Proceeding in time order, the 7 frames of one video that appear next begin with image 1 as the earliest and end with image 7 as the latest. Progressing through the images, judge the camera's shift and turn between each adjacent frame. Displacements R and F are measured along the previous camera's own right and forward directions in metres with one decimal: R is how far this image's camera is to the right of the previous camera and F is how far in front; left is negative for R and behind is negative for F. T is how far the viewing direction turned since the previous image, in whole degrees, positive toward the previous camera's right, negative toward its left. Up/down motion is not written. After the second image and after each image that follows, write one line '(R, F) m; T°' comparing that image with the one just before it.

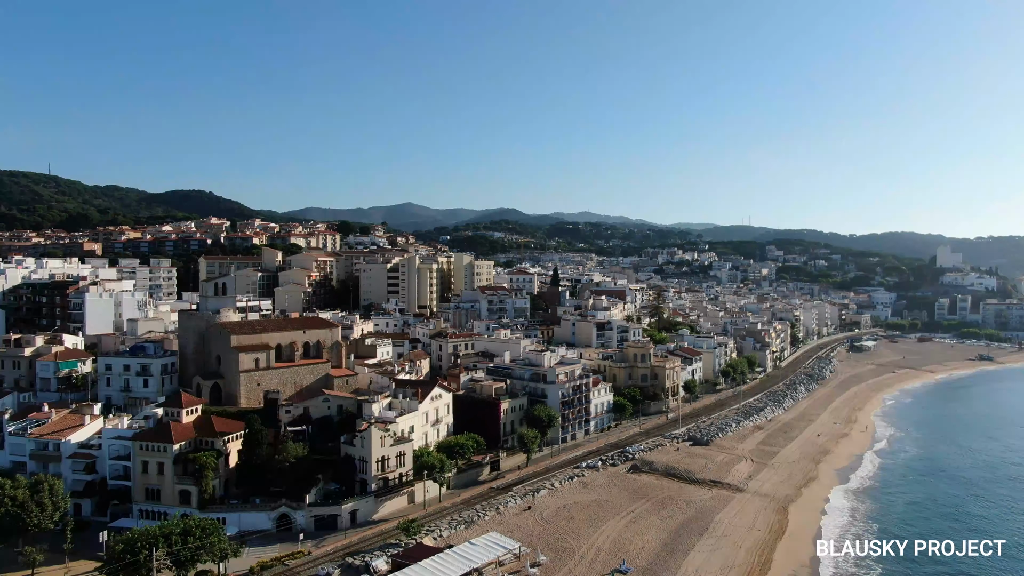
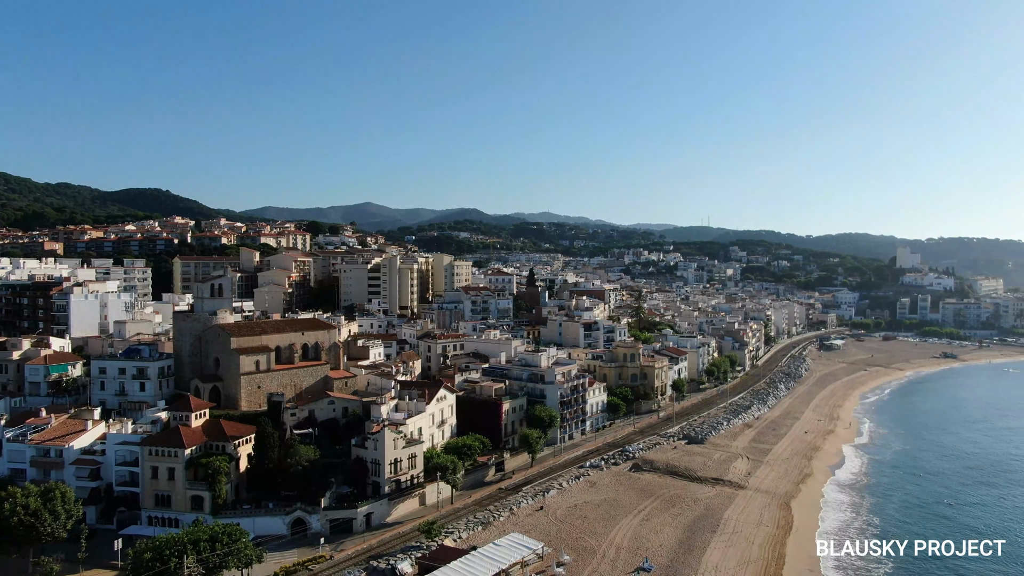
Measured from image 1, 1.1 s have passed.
(-1.9, 0.0) m; +3°
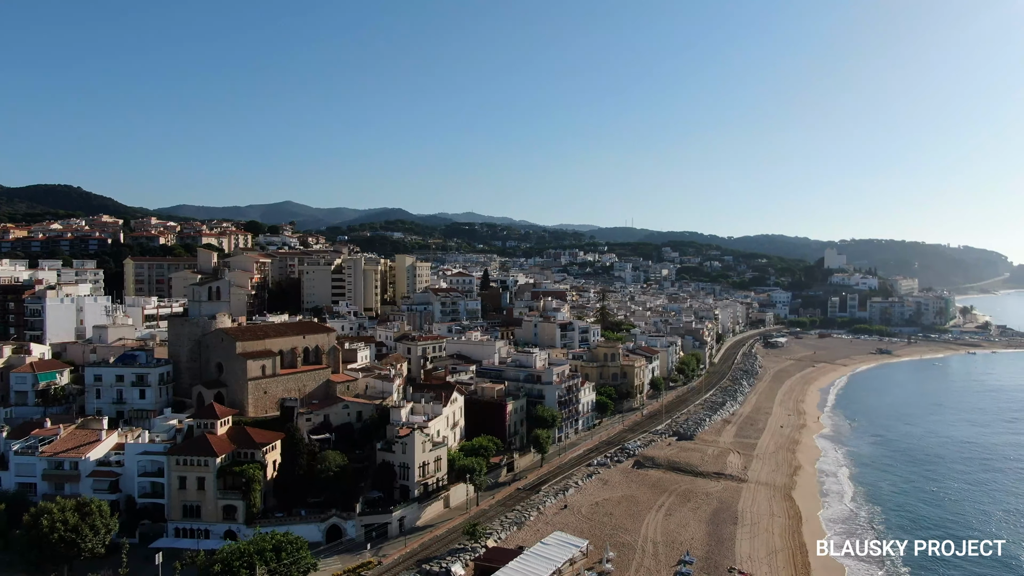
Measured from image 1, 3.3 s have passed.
(-3.7, -0.1) m; +5°
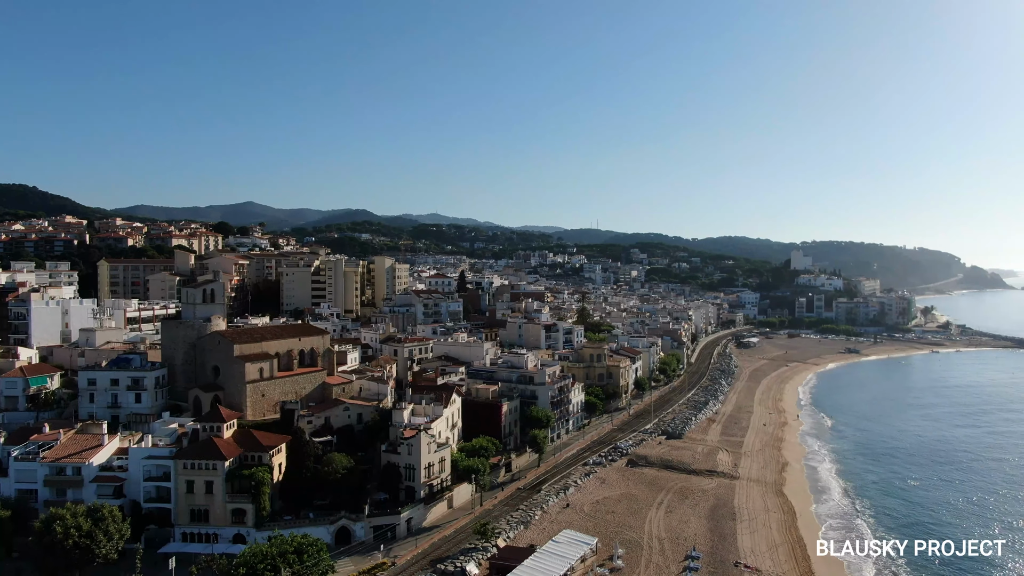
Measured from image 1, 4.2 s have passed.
(-1.4, -0.3) m; +3°
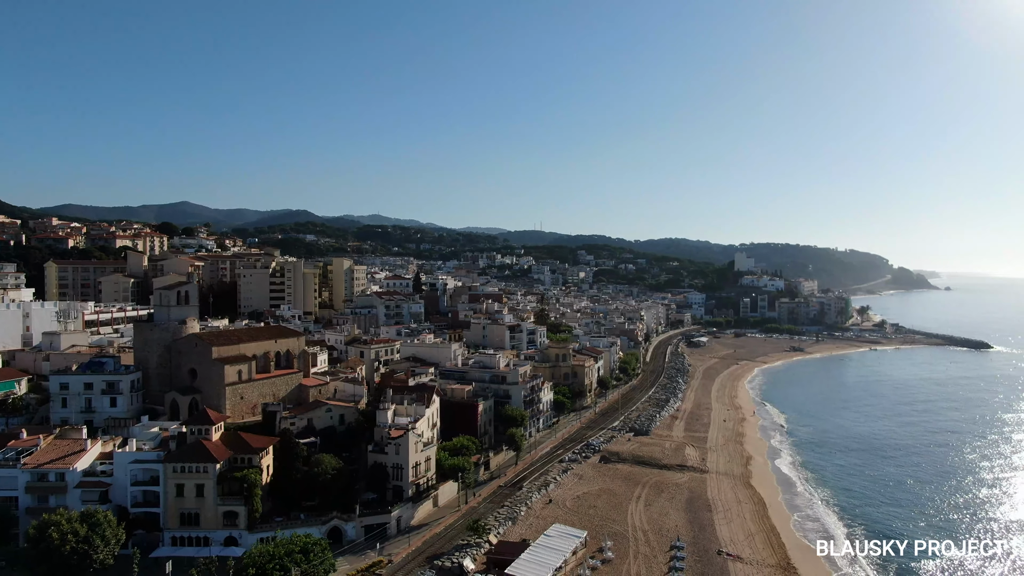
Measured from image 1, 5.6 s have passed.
(-1.5, -0.6) m; +4°
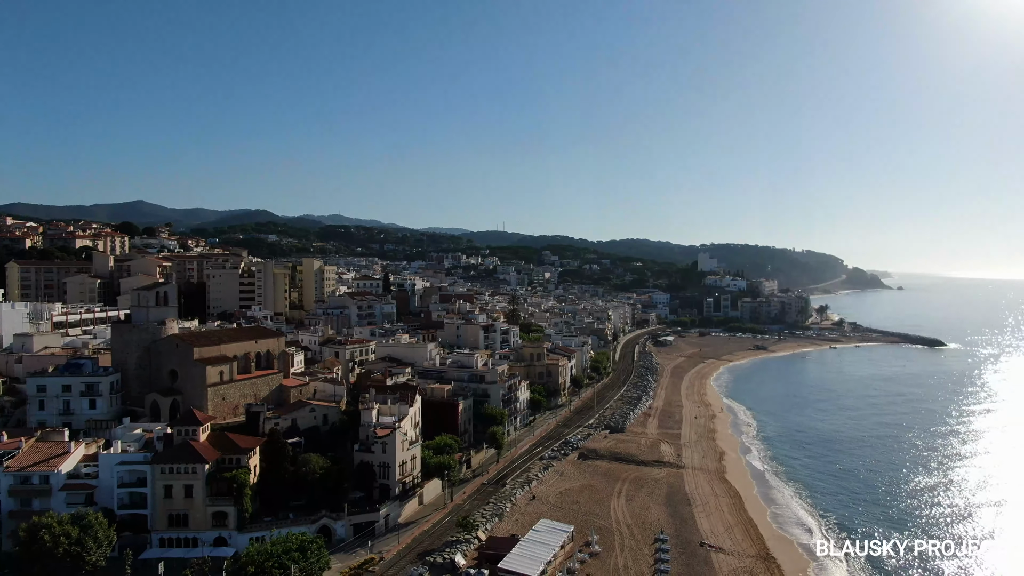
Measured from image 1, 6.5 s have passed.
(-0.8, -0.5) m; +3°
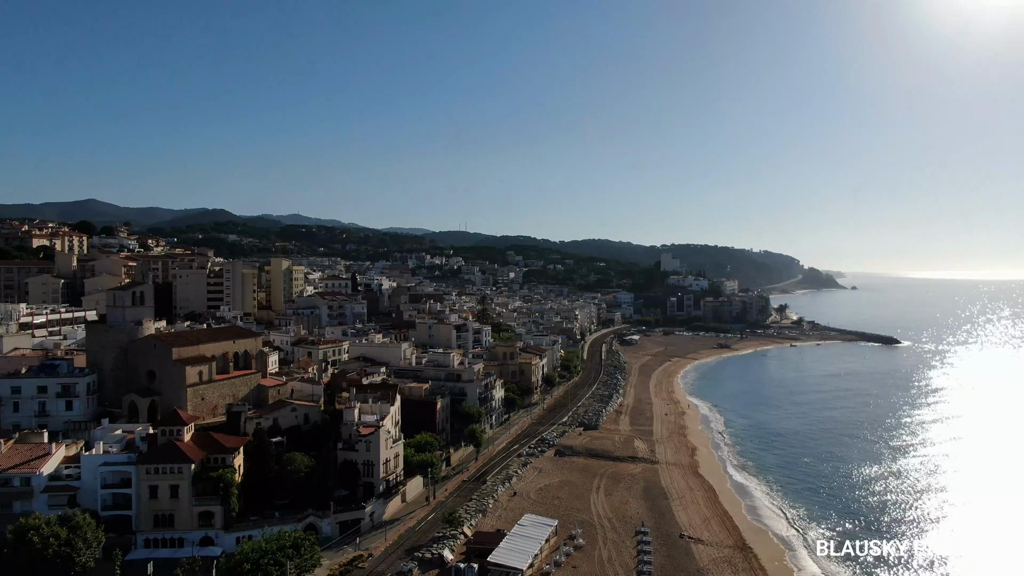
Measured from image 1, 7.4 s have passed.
(-0.8, -0.5) m; +3°
